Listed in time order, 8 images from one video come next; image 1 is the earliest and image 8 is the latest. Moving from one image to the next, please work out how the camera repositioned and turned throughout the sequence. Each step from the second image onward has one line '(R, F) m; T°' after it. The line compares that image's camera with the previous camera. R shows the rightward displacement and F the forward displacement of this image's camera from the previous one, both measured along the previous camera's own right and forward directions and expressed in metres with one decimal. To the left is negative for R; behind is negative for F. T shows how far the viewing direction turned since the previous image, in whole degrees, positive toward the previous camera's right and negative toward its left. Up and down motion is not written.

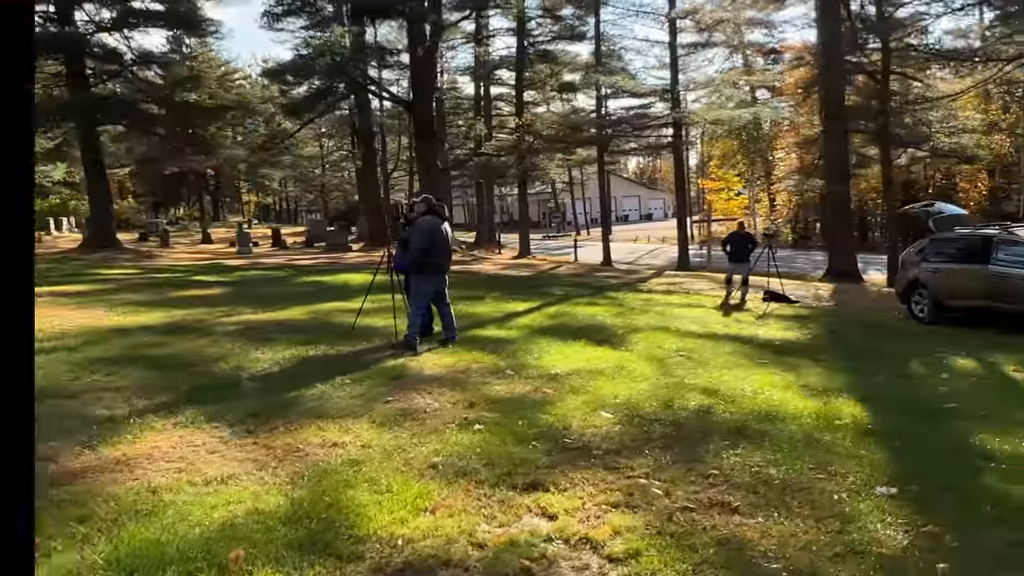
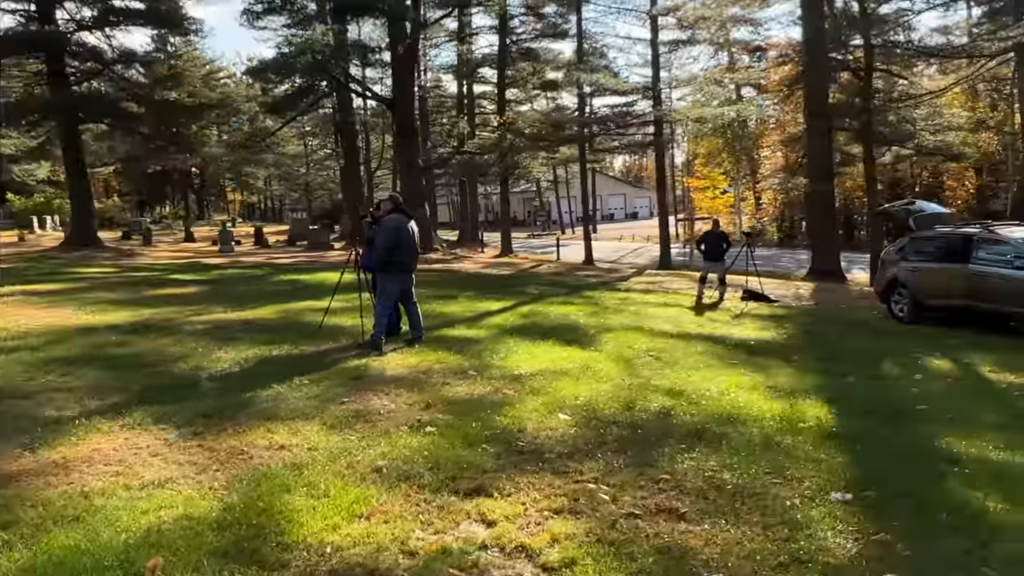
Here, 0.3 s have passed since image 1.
(+0.2, +0.1) m; +1°
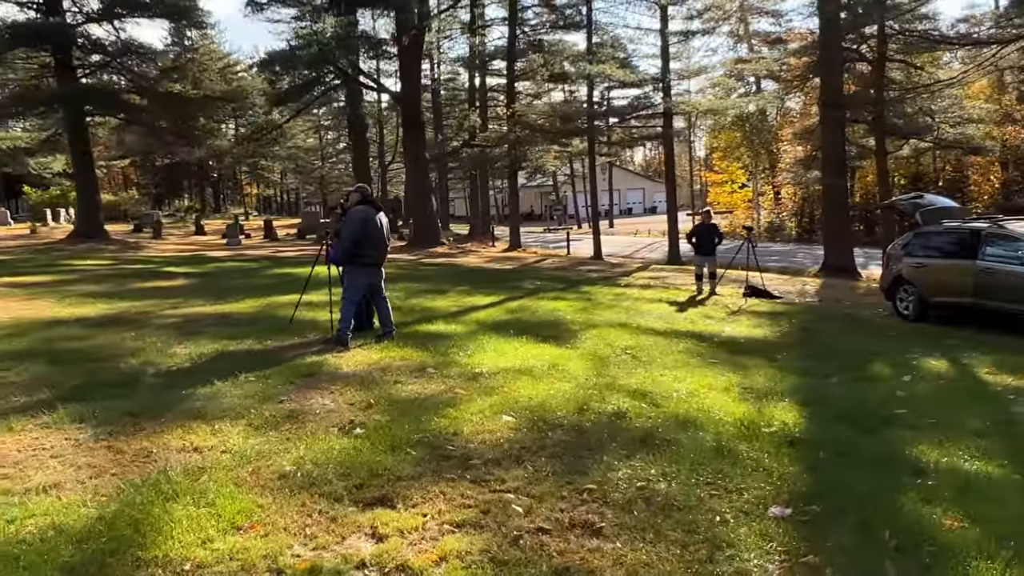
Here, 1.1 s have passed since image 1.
(+0.5, +0.3) m; -2°
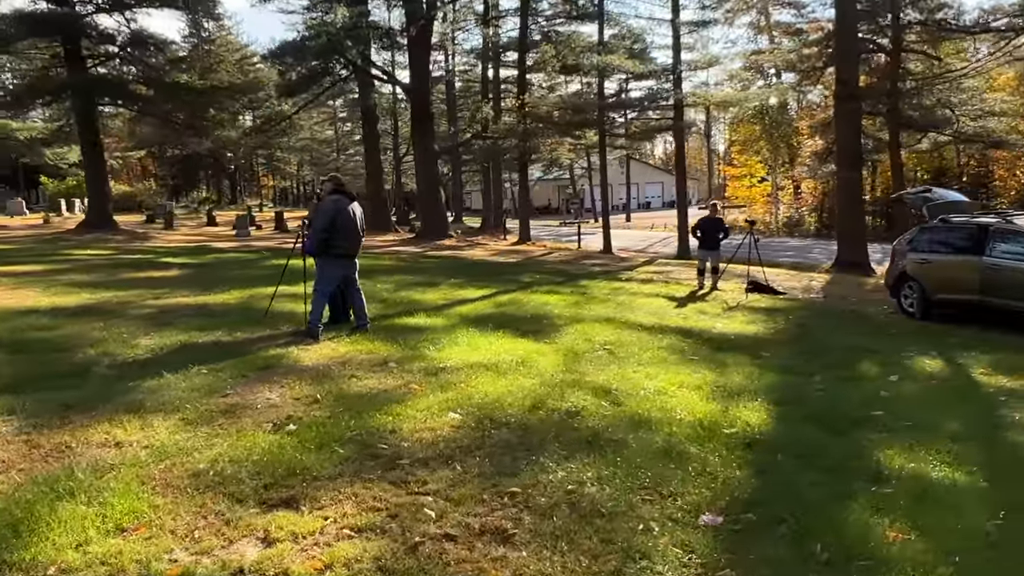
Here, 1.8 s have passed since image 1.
(+0.5, +0.2) m; -2°
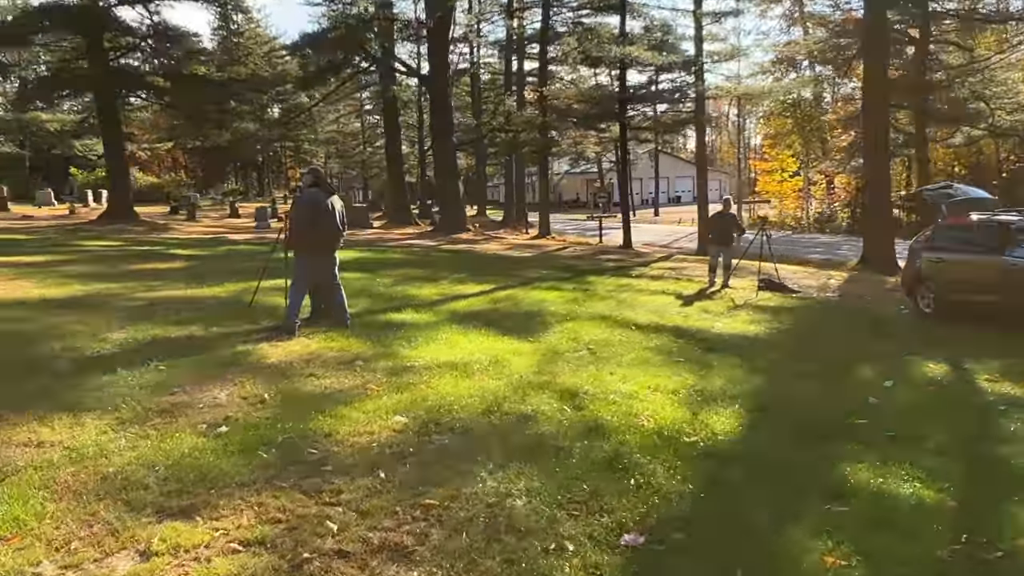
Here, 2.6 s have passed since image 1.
(+0.5, +0.2) m; -2°
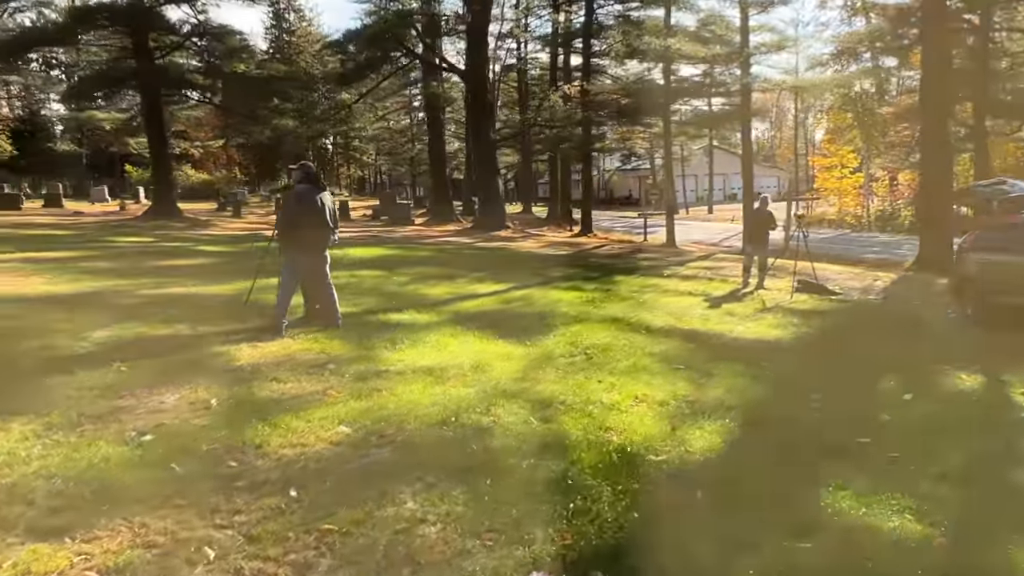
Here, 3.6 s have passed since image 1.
(+0.6, +0.4) m; -4°
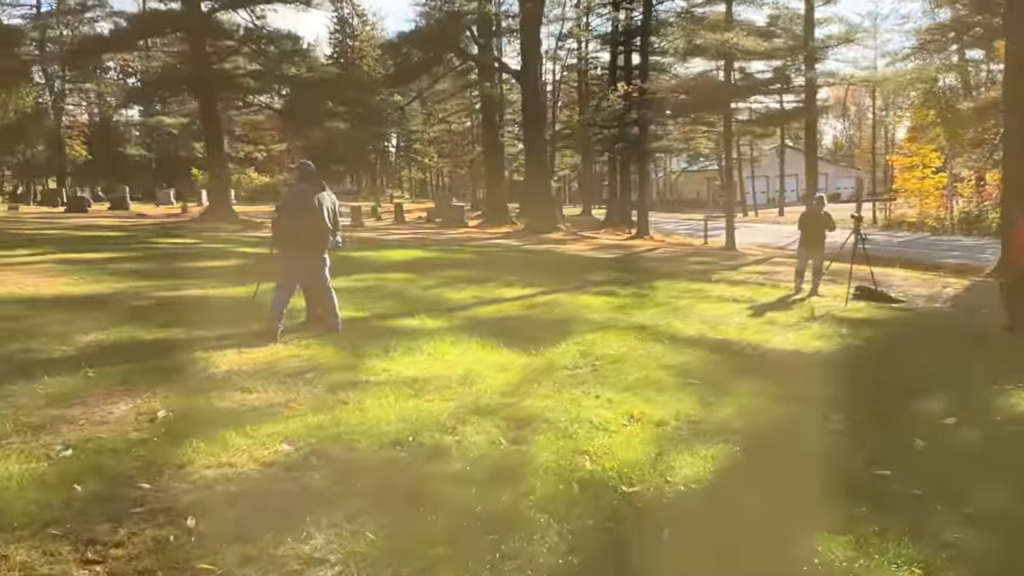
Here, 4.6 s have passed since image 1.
(+0.6, +0.5) m; -5°
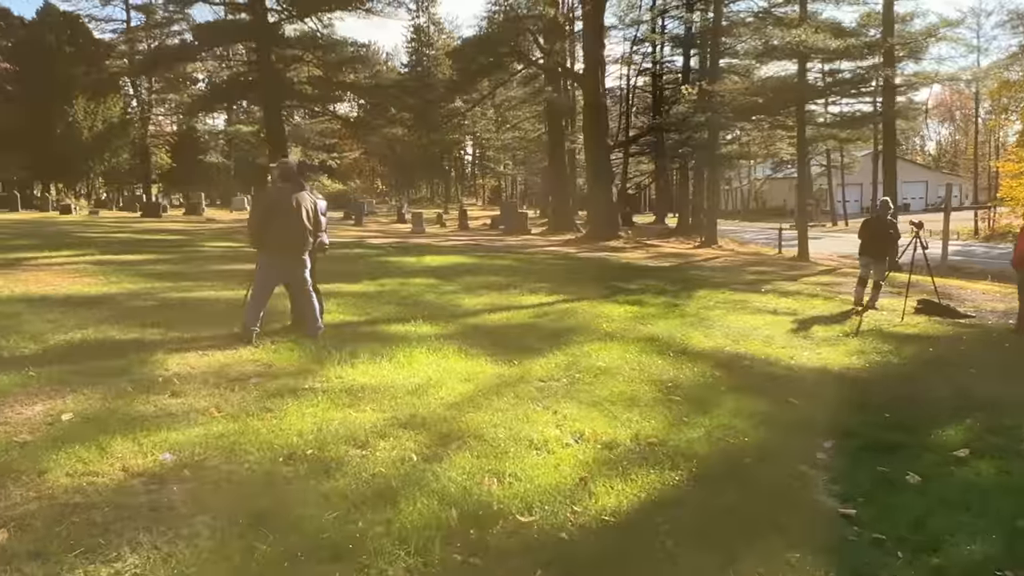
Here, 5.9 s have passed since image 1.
(+0.9, +0.5) m; -6°
